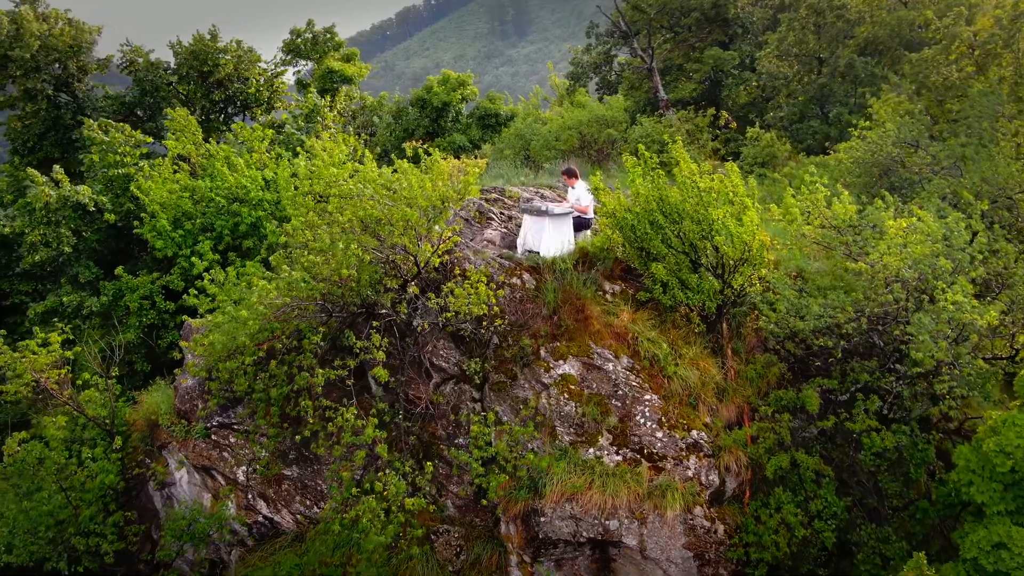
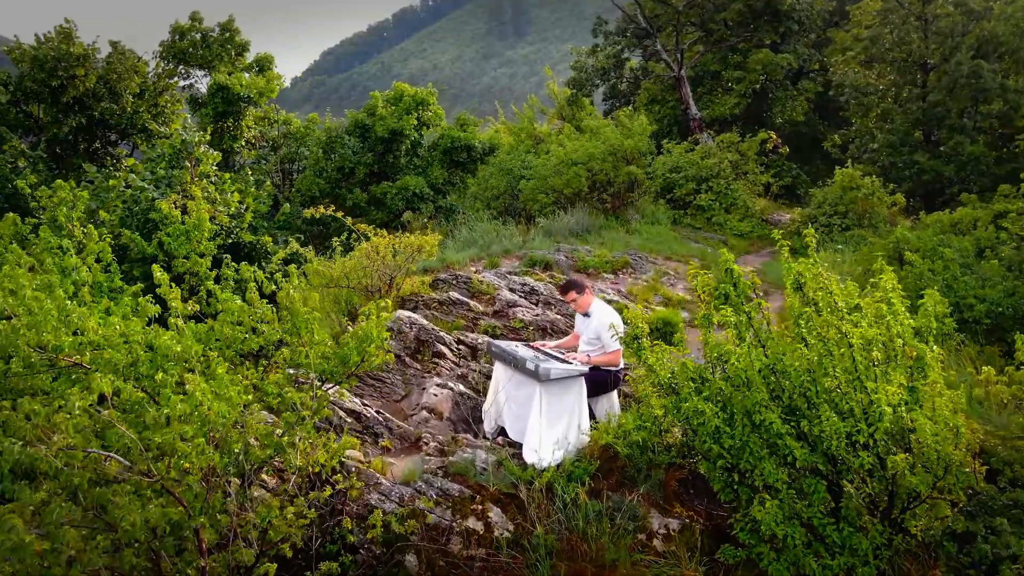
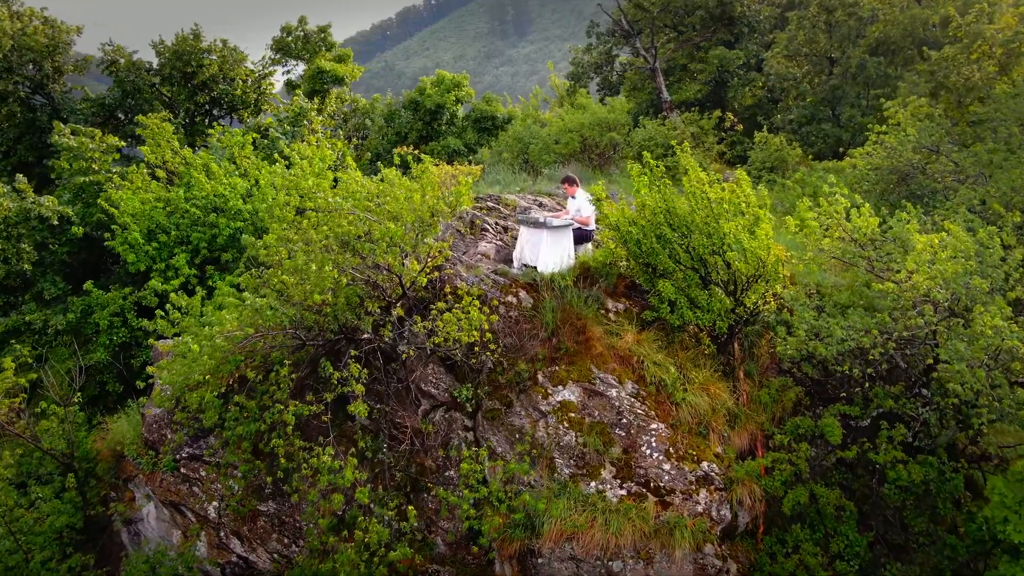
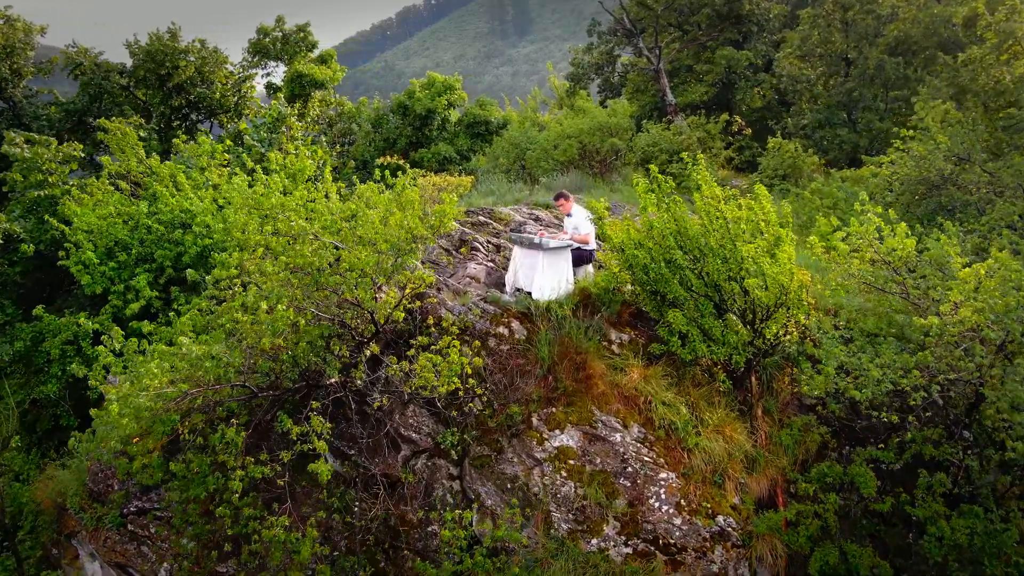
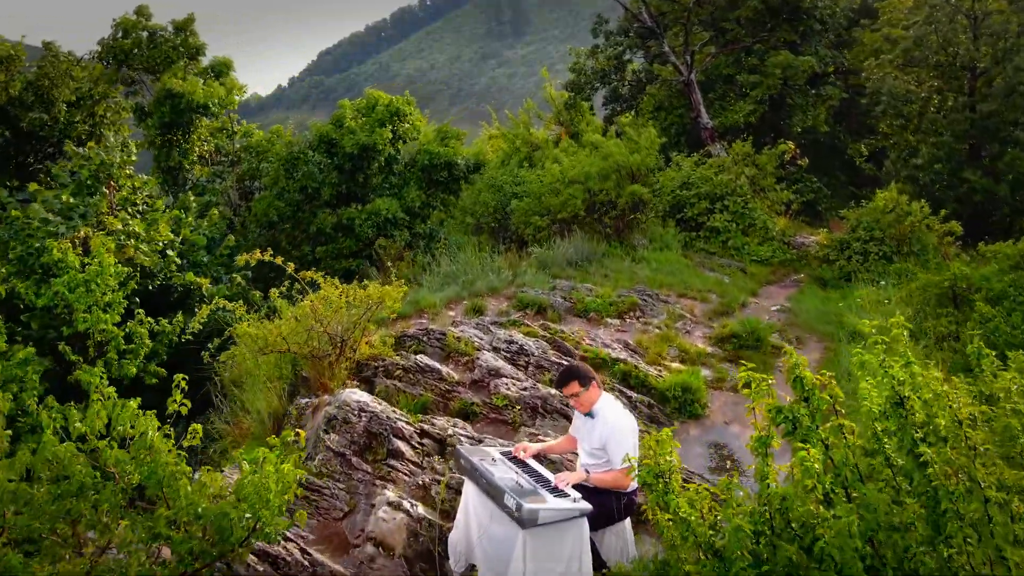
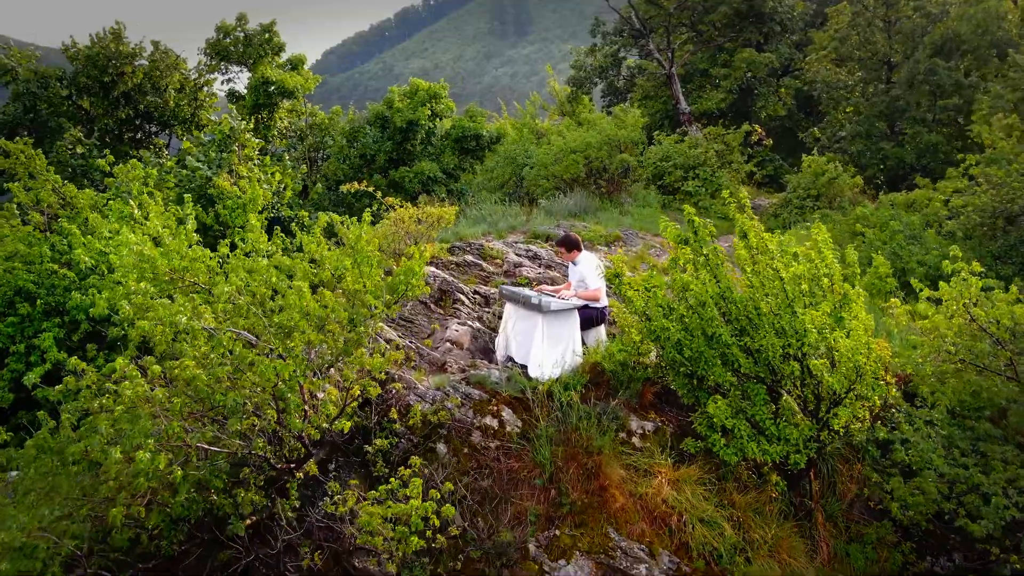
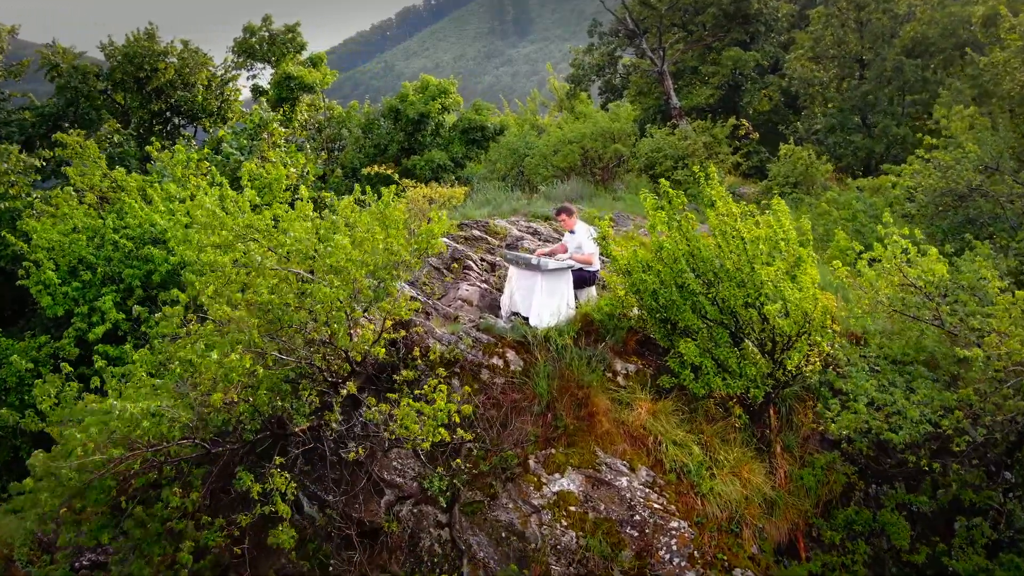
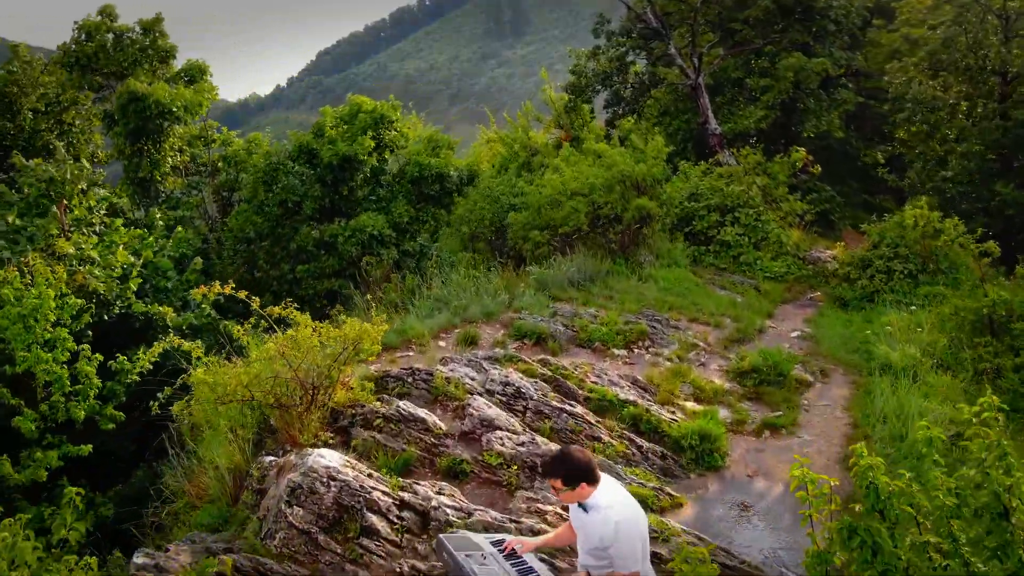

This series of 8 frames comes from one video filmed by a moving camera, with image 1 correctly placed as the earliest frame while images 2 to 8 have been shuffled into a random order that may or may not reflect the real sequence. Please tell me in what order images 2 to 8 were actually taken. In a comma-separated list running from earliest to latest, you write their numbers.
3, 4, 7, 6, 2, 5, 8
